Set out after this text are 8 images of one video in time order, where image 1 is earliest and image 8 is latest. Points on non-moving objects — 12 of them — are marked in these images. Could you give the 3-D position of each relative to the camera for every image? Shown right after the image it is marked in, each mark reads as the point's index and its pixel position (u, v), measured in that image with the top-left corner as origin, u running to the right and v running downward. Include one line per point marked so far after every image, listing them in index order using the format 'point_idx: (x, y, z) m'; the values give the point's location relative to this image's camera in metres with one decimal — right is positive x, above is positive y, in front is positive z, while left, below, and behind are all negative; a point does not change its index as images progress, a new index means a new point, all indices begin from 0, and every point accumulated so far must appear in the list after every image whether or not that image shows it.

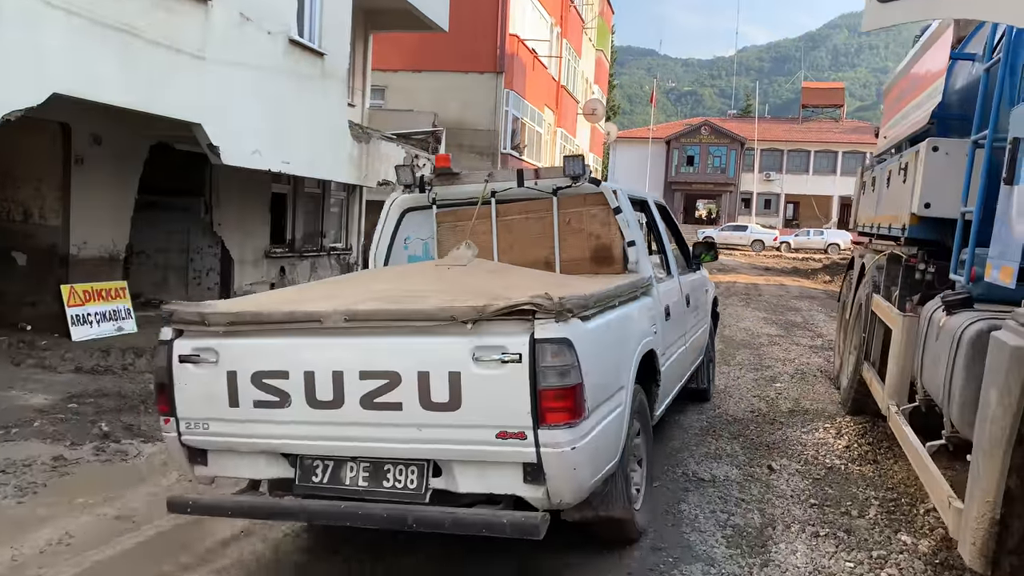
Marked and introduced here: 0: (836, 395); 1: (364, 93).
0: (+2.6, -0.9, +6.5) m
1: (-2.7, +3.5, +14.5) m
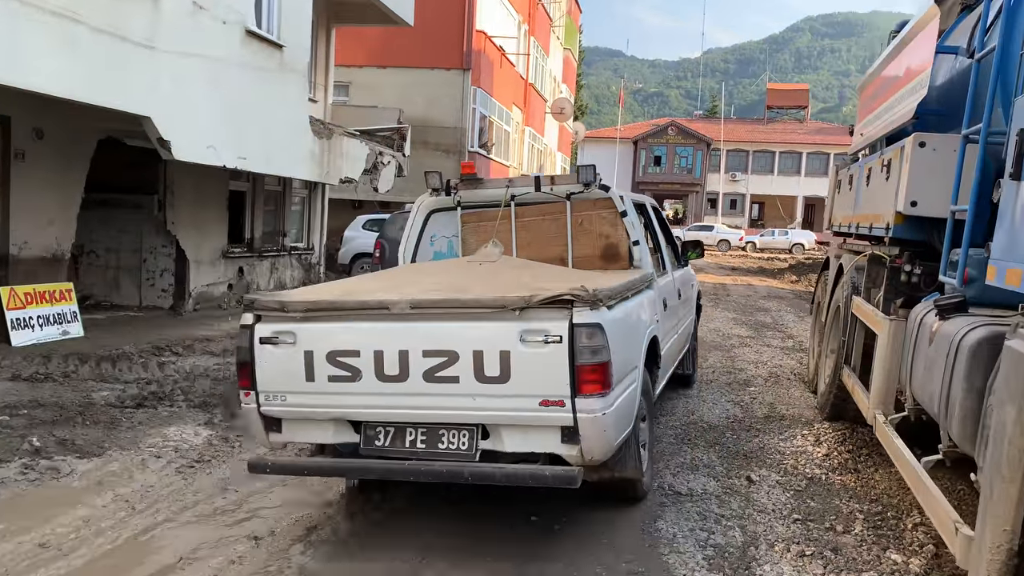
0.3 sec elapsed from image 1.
0: (+2.4, -0.9, +6.3) m
1: (-3.2, +3.5, +14.2) m
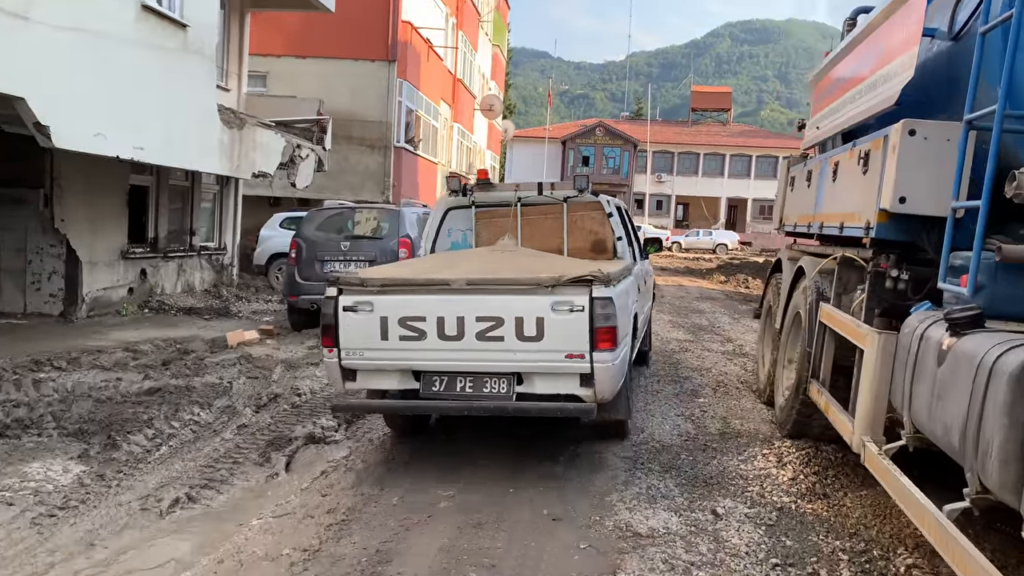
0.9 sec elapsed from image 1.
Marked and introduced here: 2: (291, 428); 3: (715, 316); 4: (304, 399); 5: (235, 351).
0: (+1.9, -0.9, +5.9) m
1: (-4.4, +3.5, +13.2) m
2: (-1.5, -0.9, +5.3) m
3: (+3.3, -0.4, +13.0) m
4: (-1.6, -0.8, +6.1) m
5: (-2.7, -0.6, +8.0) m
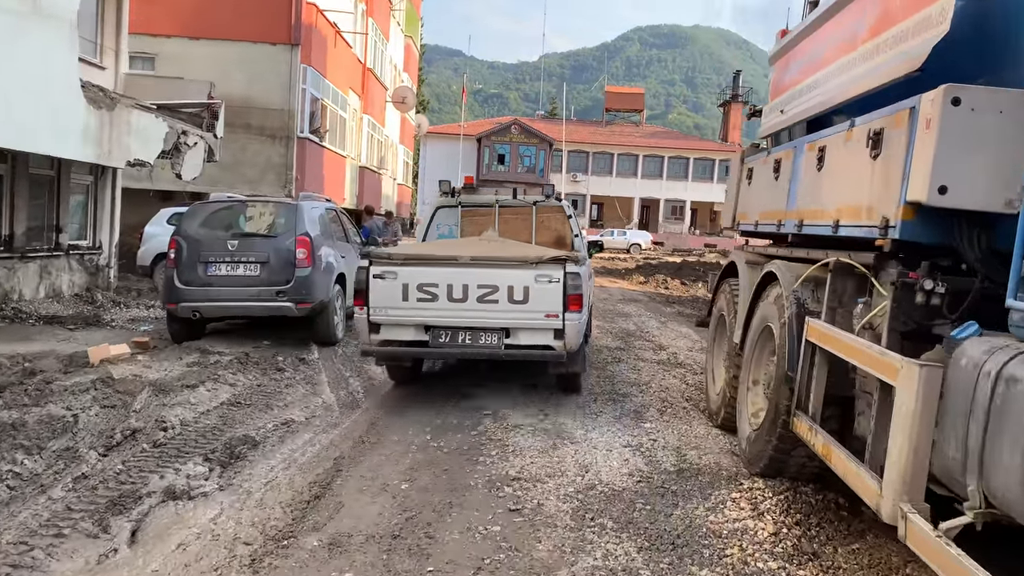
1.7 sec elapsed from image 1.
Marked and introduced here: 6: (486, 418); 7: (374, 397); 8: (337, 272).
0: (+1.3, -1.0, +5.1) m
1: (-5.7, +3.4, +11.7) m
2: (-1.9, -1.0, +4.2) m
3: (+2.0, -0.5, +12.4) m
4: (-2.1, -0.9, +4.9) m
5: (-3.5, -0.7, +6.7) m
6: (-0.2, -0.9, +5.4) m
7: (-1.1, -0.9, +6.3) m
8: (-1.9, +0.2, +8.8) m
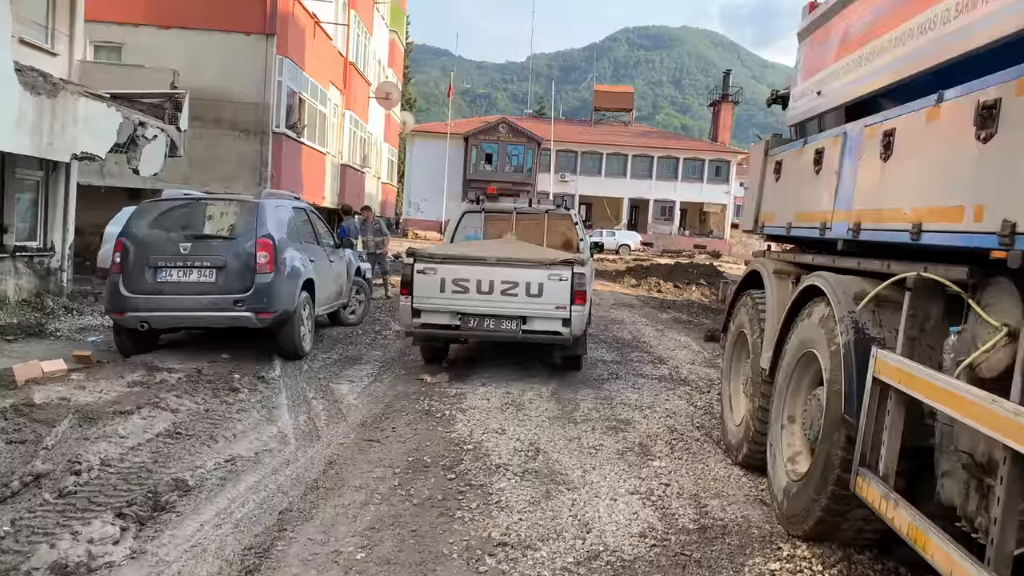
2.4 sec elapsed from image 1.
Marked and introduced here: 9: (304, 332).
0: (+1.3, -1.0, +4.3) m
1: (-5.9, +3.3, +10.8) m
2: (-2.0, -1.1, +3.3) m
3: (+1.8, -0.6, +11.6) m
4: (-2.2, -1.0, +4.1) m
5: (-3.6, -0.7, +5.8) m
6: (-0.3, -1.0, +4.6) m
7: (-1.2, -0.9, +5.5) m
8: (-2.0, +0.1, +7.9) m
9: (-2.0, -0.4, +7.9) m
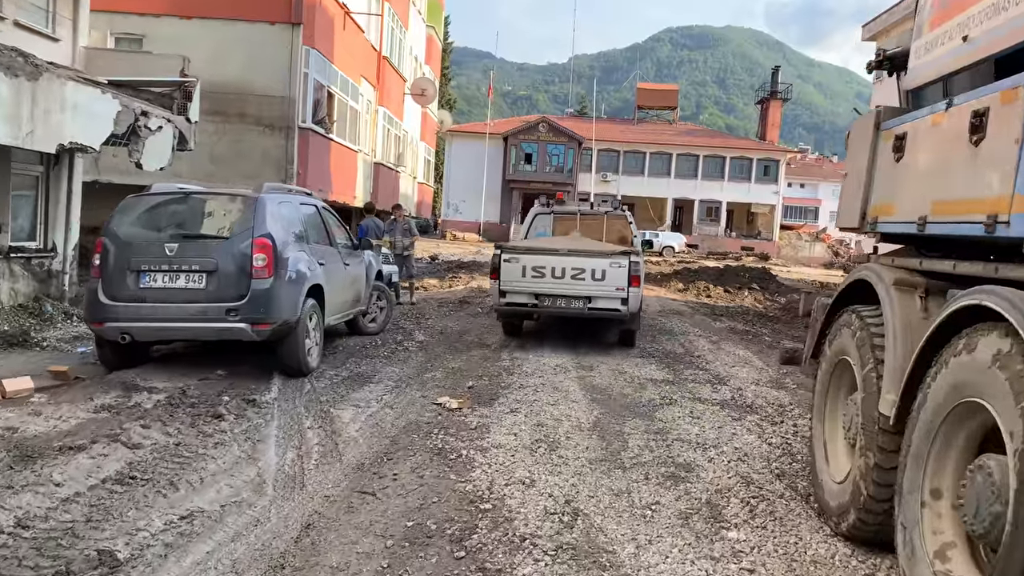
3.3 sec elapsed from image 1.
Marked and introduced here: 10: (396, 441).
0: (+1.4, -1.1, +3.2) m
1: (-5.4, +3.3, +10.0) m
2: (-1.9, -1.1, +2.3) m
3: (+2.3, -0.6, +10.4) m
4: (-2.1, -1.0, +3.1) m
5: (-3.4, -0.8, +4.9) m
6: (-0.1, -1.0, +3.6) m
7: (-1.0, -1.0, +4.4) m
8: (-1.7, 0.0, +7.0) m
9: (-1.7, -0.5, +6.9) m
10: (-0.7, -0.9, +4.8) m
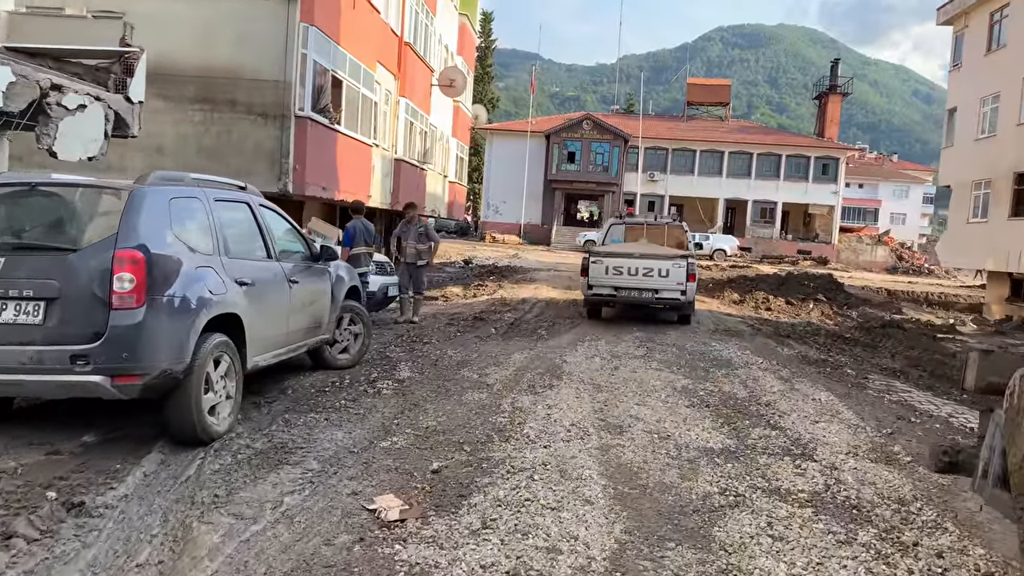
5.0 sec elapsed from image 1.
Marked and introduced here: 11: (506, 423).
0: (+1.1, -1.3, +1.0) m
1: (-5.3, +3.1, +8.2) m
2: (-2.2, -1.3, +0.3) m
3: (+2.4, -0.9, +8.1) m
4: (-2.3, -1.2, +1.1) m
5: (-3.5, -1.0, +3.0) m
6: (-0.4, -1.2, +1.4) m
7: (-1.2, -1.2, +2.4) m
8: (-1.8, -0.1, +4.9) m
9: (-1.8, -0.7, +4.9) m
10: (-0.9, -1.1, +2.7) m
11: (0.0, -1.0, +5.6) m
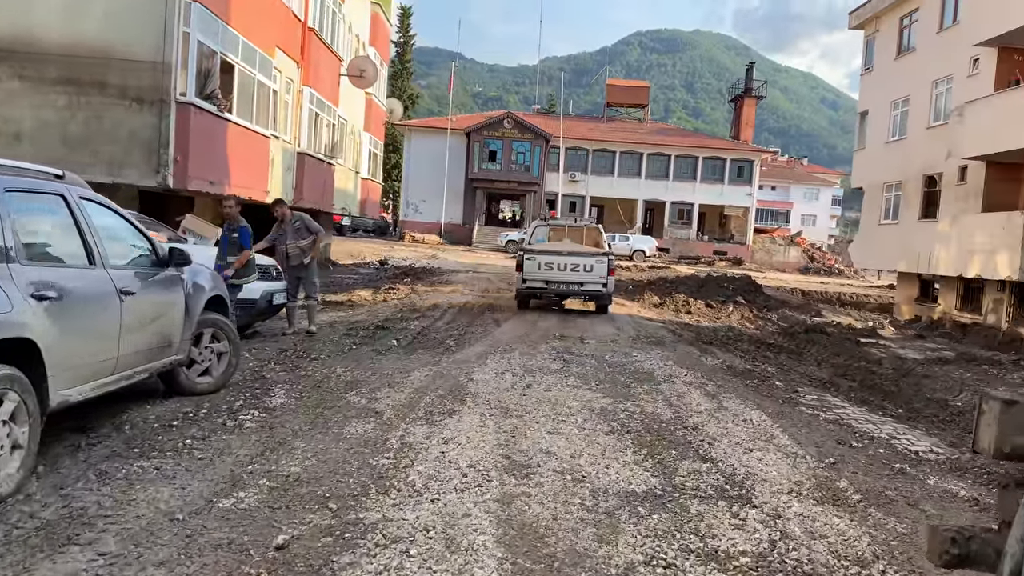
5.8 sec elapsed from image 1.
0: (+0.9, -1.4, +0.1) m
1: (-6.2, +3.0, +6.6) m
2: (-2.4, -1.4, -0.9) m
3: (+1.5, -0.9, +7.4) m
4: (-2.6, -1.3, -0.1) m
5: (-3.9, -1.1, +1.6) m
6: (-0.7, -1.3, +0.4) m
7: (-1.6, -1.3, +1.3) m
8: (-2.4, -0.2, +3.8) m
9: (-2.4, -0.8, +3.7) m
10: (-1.3, -1.2, +1.6) m
11: (-0.7, -1.0, +4.6) m
